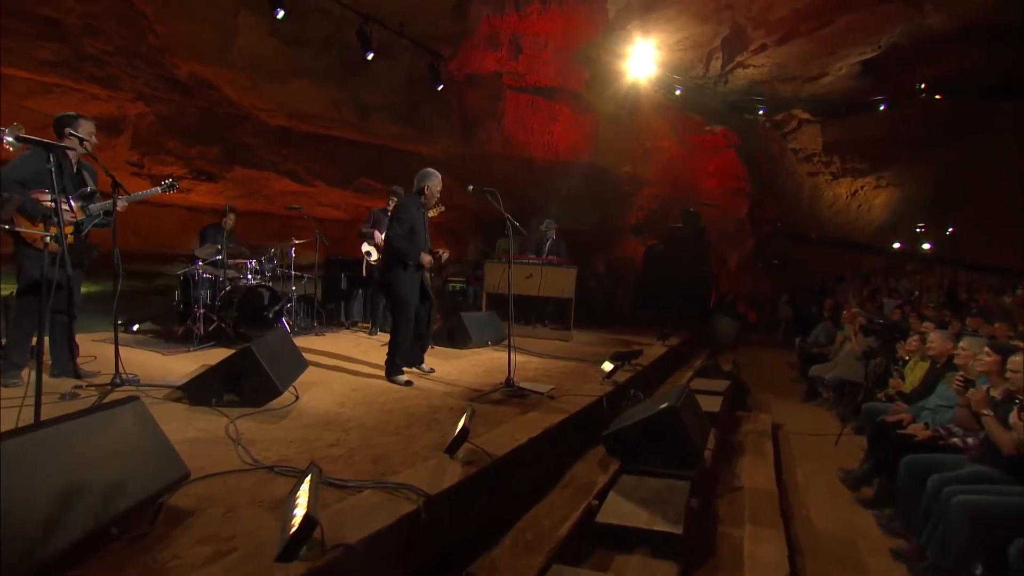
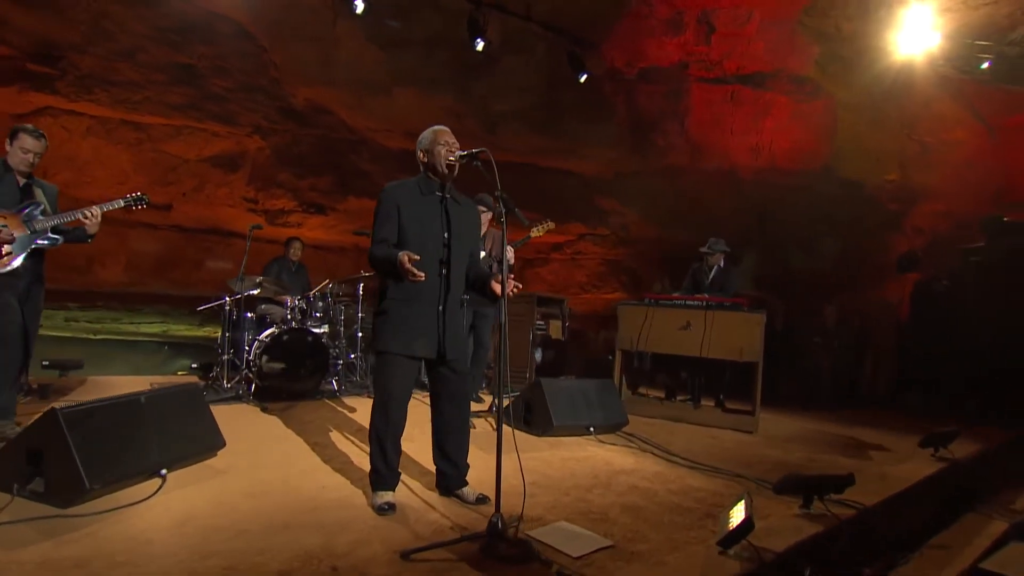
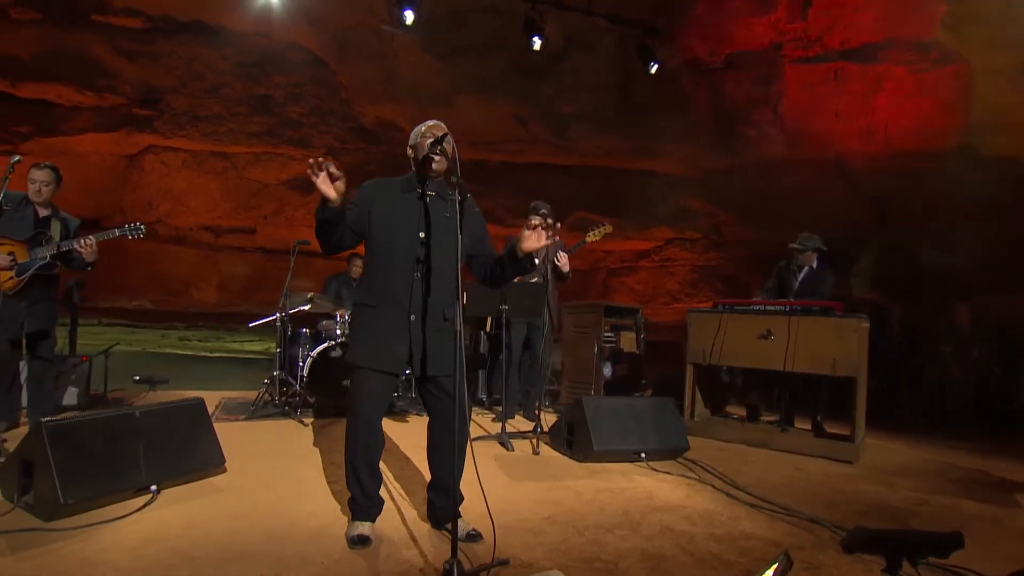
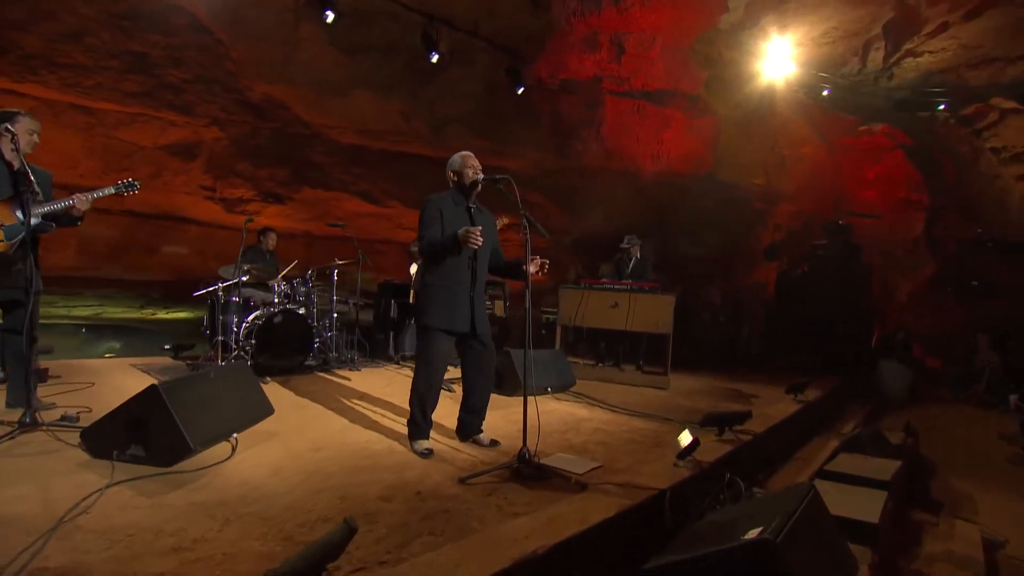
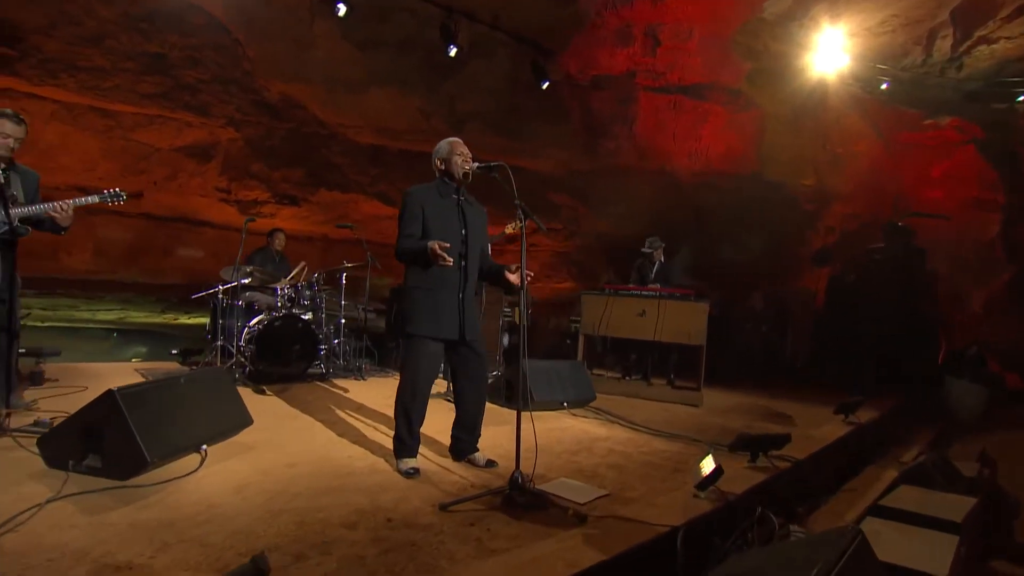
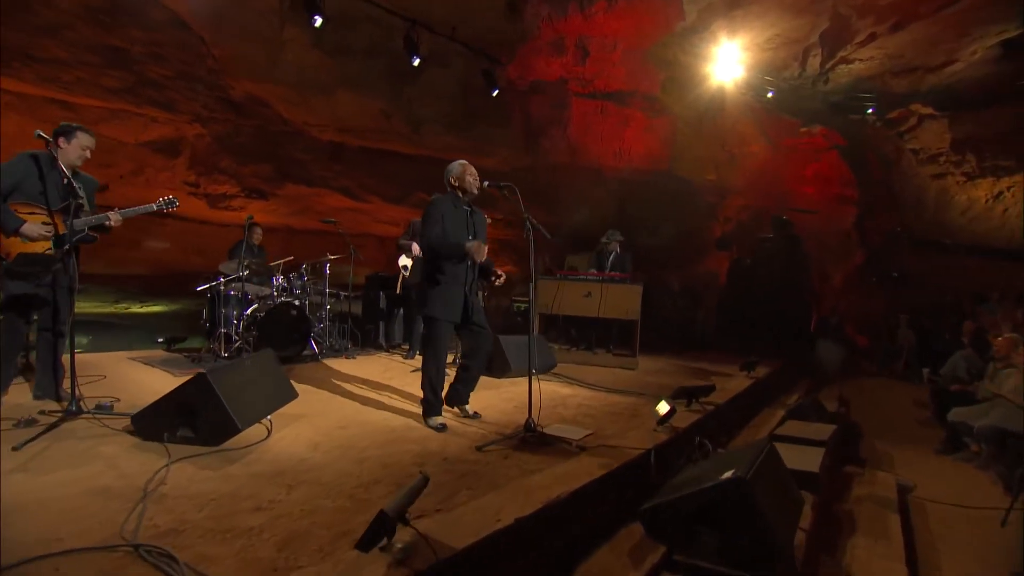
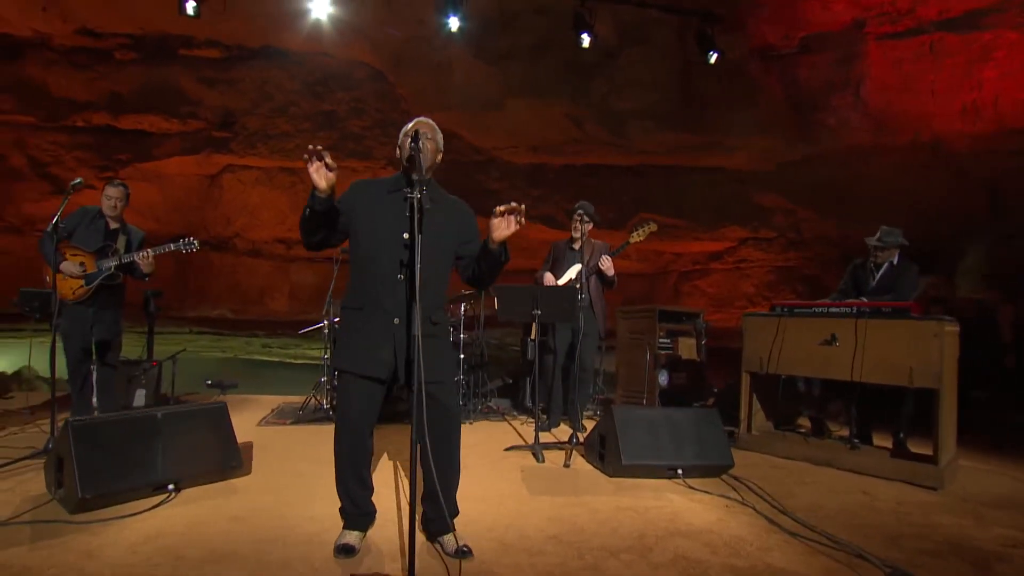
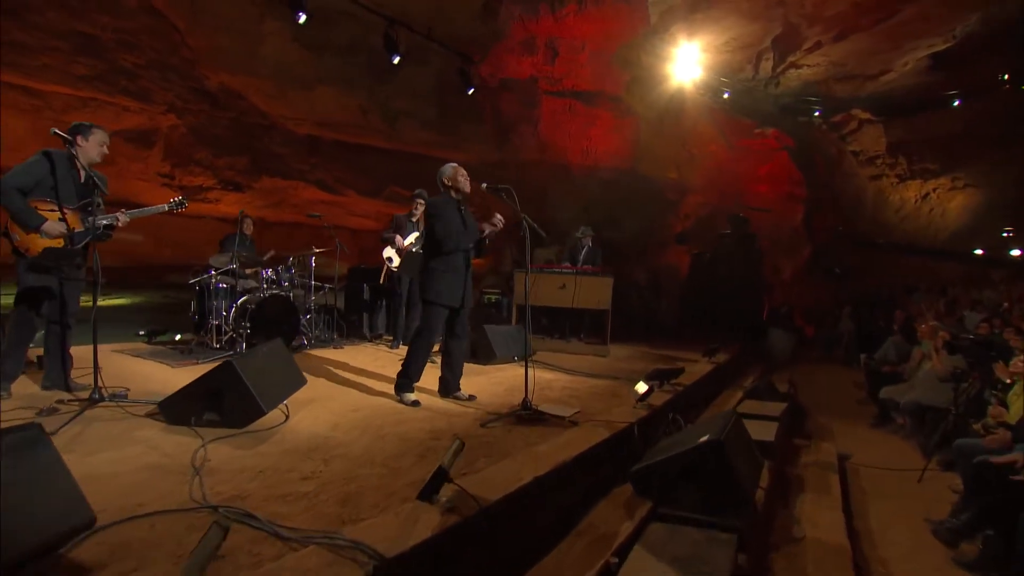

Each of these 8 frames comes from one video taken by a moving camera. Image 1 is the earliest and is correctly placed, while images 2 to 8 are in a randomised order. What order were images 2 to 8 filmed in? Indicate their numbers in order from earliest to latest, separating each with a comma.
8, 6, 4, 5, 2, 3, 7
